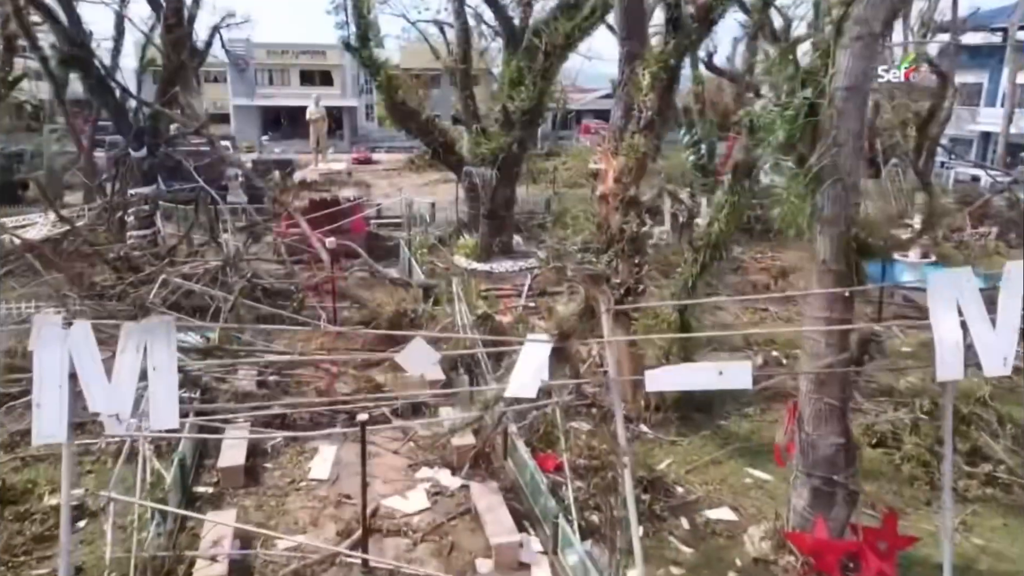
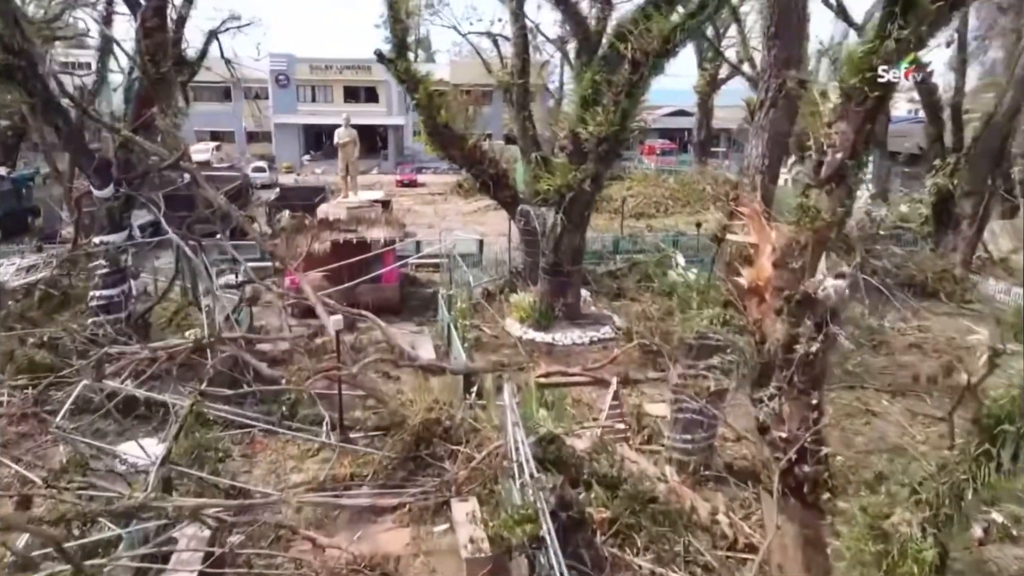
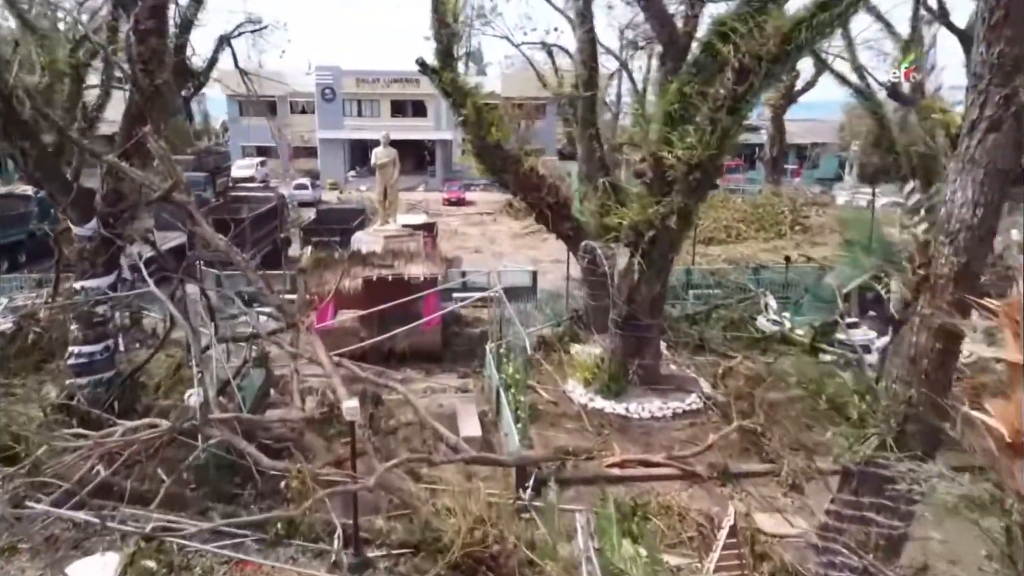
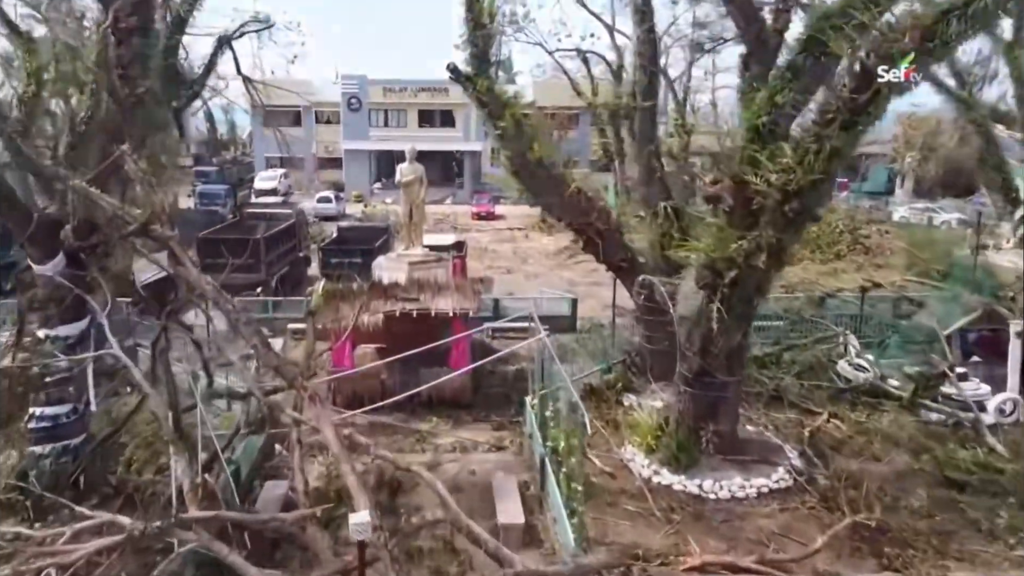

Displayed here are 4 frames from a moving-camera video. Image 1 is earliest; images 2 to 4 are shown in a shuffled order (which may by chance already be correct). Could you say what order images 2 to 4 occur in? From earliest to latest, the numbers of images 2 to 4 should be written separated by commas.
2, 3, 4
